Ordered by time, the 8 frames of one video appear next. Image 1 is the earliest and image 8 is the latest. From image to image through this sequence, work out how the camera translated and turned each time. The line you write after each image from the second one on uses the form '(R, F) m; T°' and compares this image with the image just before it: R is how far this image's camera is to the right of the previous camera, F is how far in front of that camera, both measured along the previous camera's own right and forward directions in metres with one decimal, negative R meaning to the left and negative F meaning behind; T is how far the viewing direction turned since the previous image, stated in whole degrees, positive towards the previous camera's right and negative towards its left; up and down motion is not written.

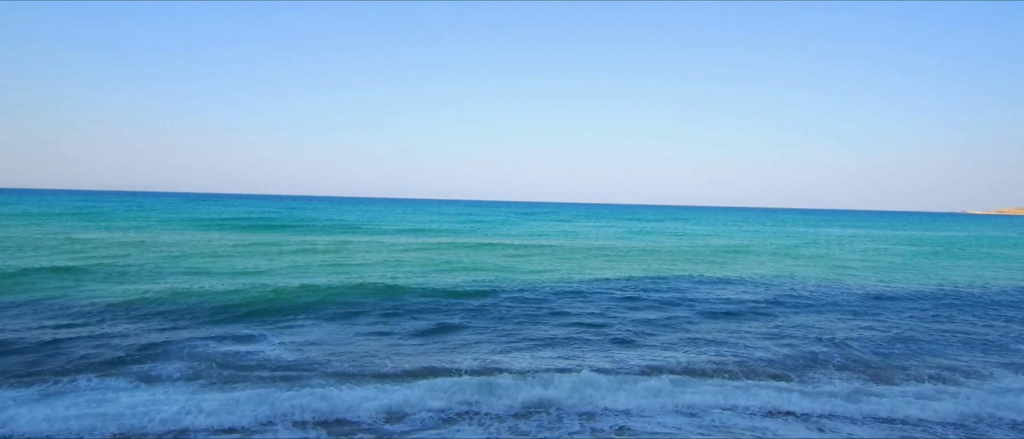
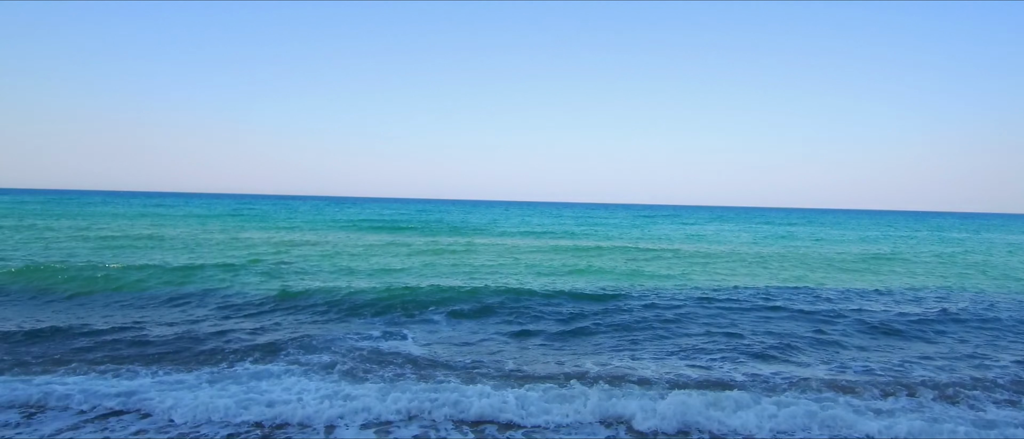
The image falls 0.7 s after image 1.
(-0.4, +1.1) m; -11°
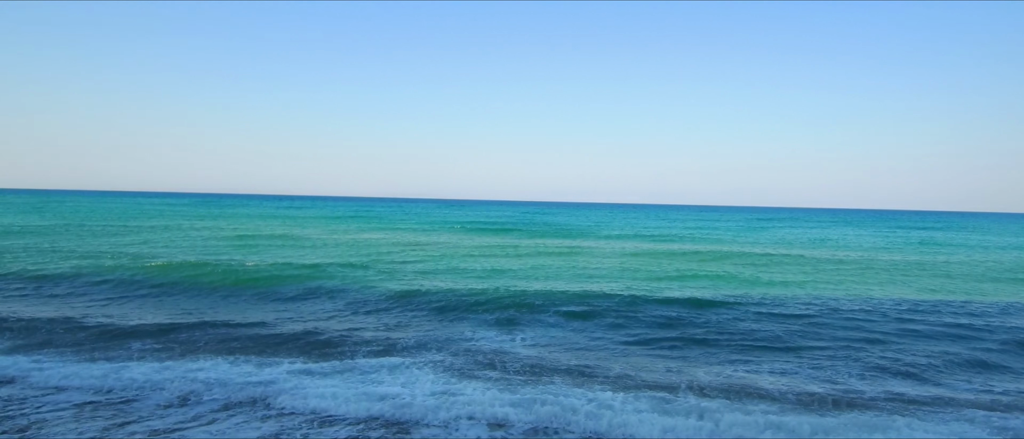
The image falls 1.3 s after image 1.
(-0.1, 0.0) m; -10°
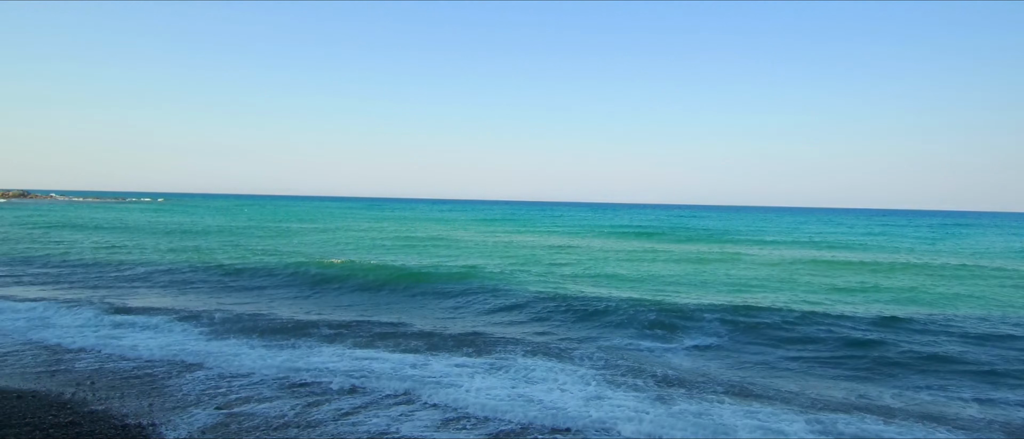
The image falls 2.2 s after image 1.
(-0.2, -0.1) m; -13°
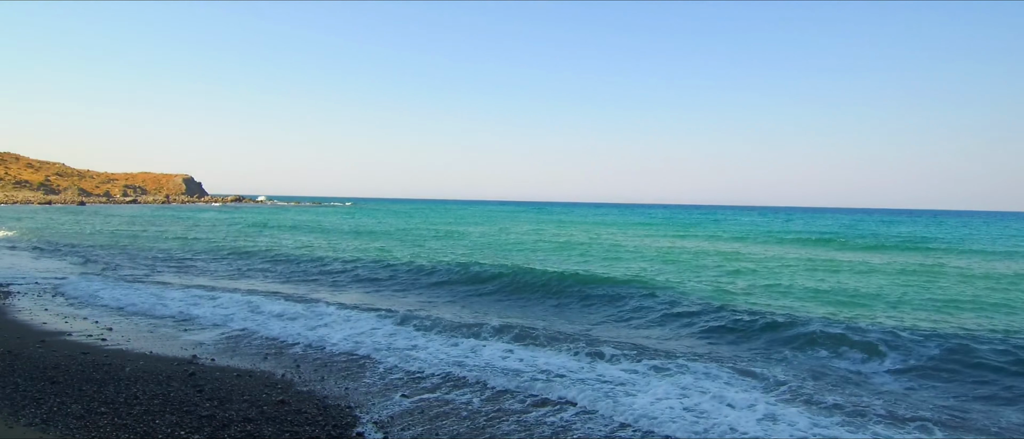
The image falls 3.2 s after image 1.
(-0.5, +0.1) m; -13°
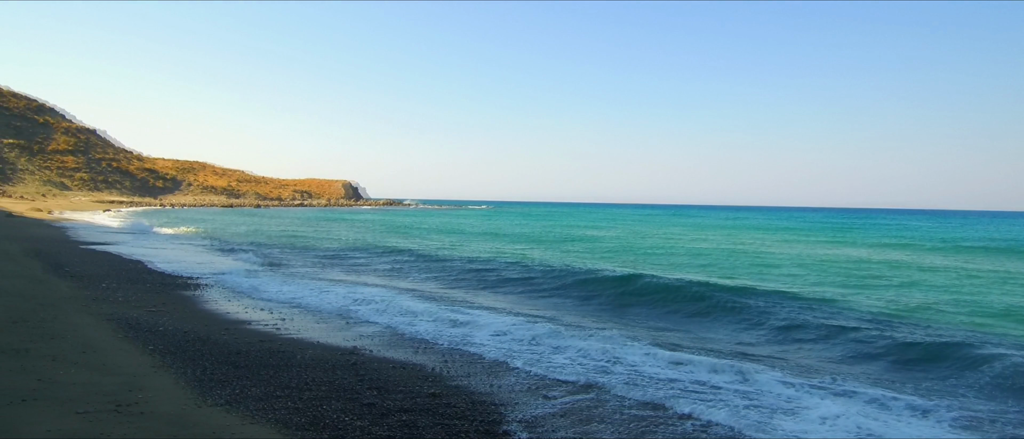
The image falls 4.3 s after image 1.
(-0.4, 0.0) m; -11°
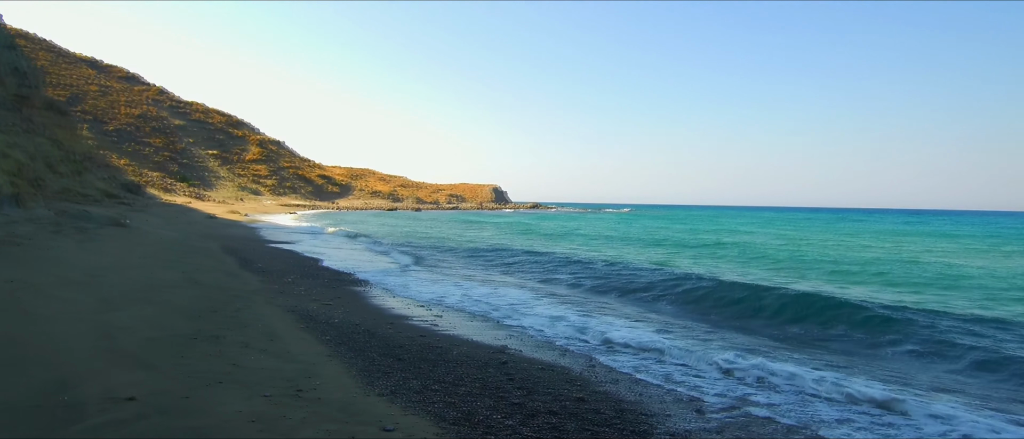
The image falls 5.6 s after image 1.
(-0.1, 0.0) m; -13°
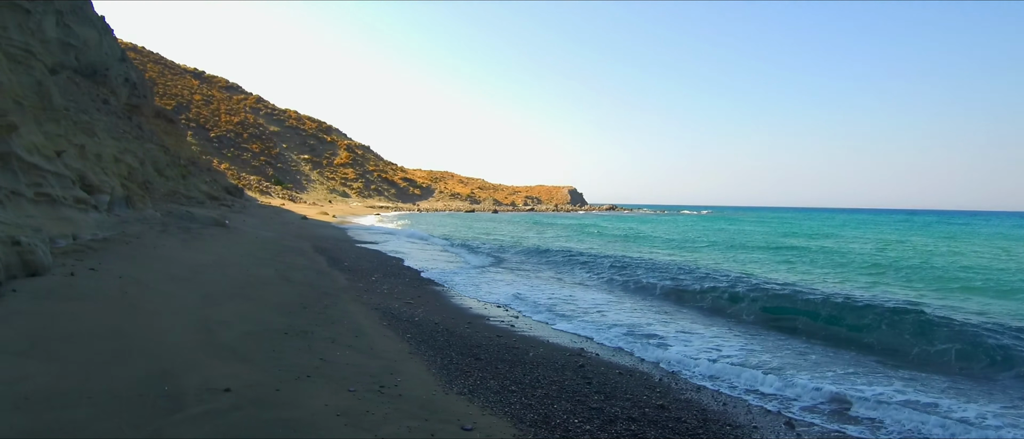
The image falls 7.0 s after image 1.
(0.0, 0.0) m; -7°
